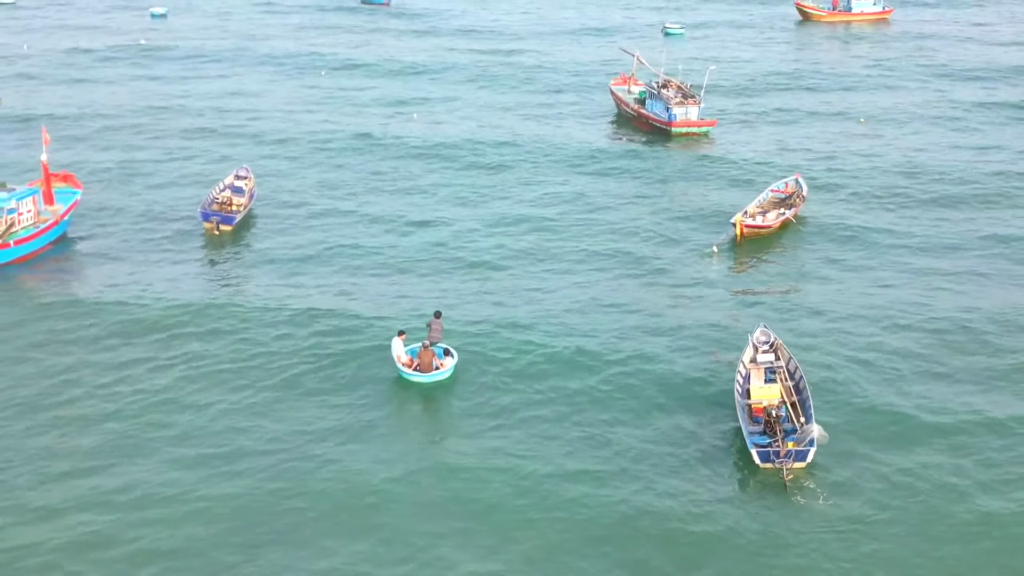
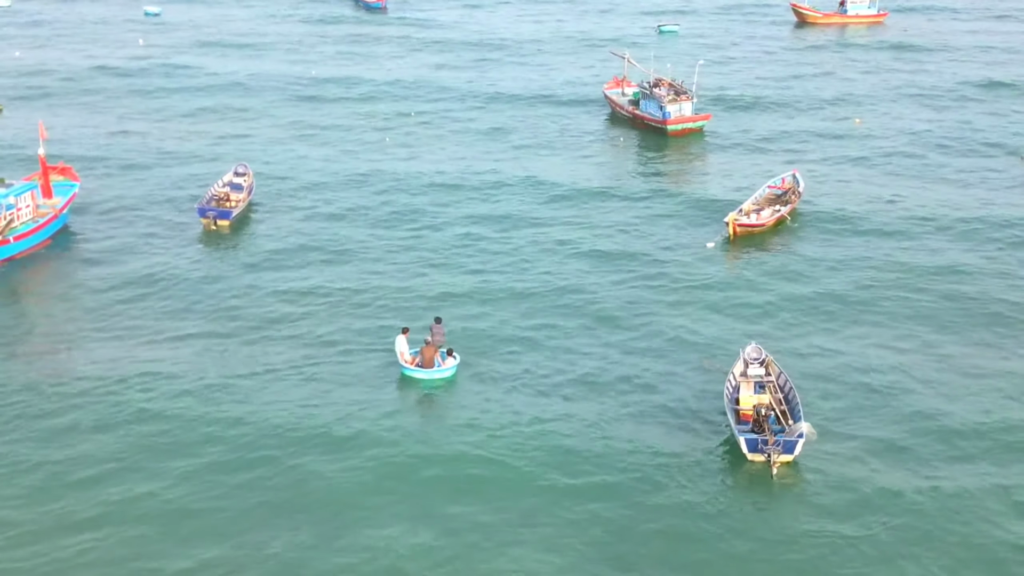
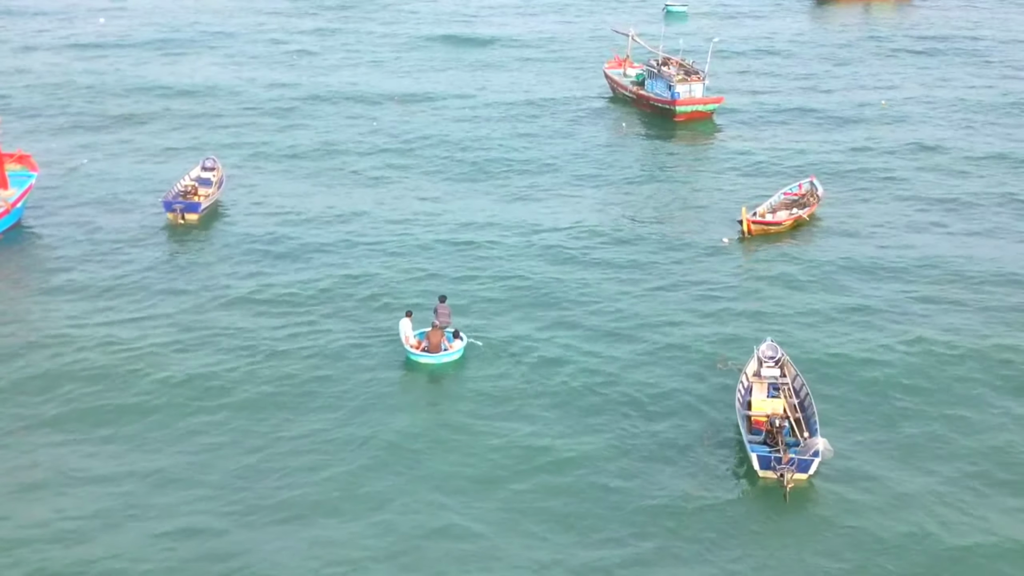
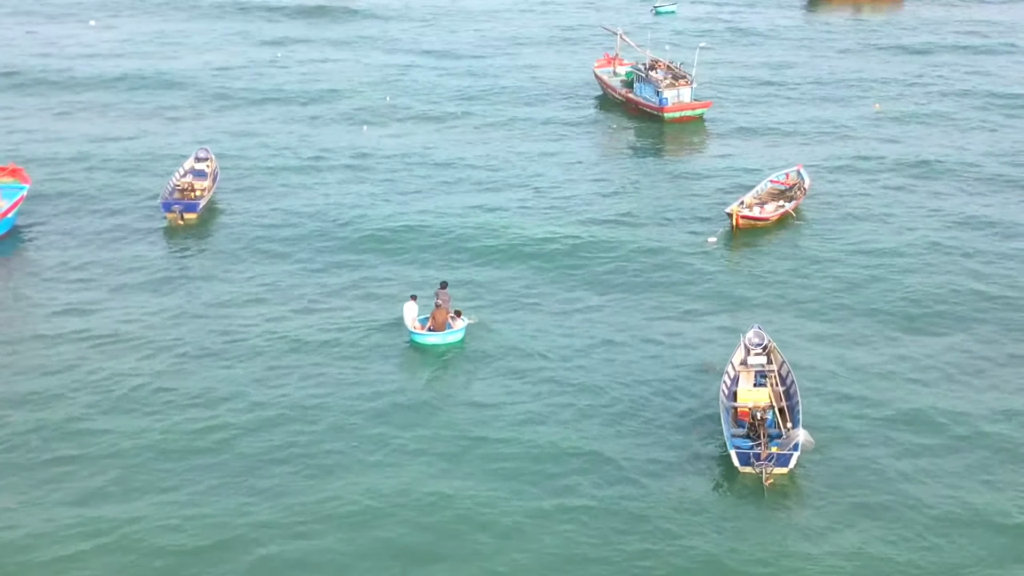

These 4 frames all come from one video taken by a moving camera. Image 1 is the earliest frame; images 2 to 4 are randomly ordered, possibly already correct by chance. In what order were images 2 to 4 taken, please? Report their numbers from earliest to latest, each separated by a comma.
2, 3, 4
